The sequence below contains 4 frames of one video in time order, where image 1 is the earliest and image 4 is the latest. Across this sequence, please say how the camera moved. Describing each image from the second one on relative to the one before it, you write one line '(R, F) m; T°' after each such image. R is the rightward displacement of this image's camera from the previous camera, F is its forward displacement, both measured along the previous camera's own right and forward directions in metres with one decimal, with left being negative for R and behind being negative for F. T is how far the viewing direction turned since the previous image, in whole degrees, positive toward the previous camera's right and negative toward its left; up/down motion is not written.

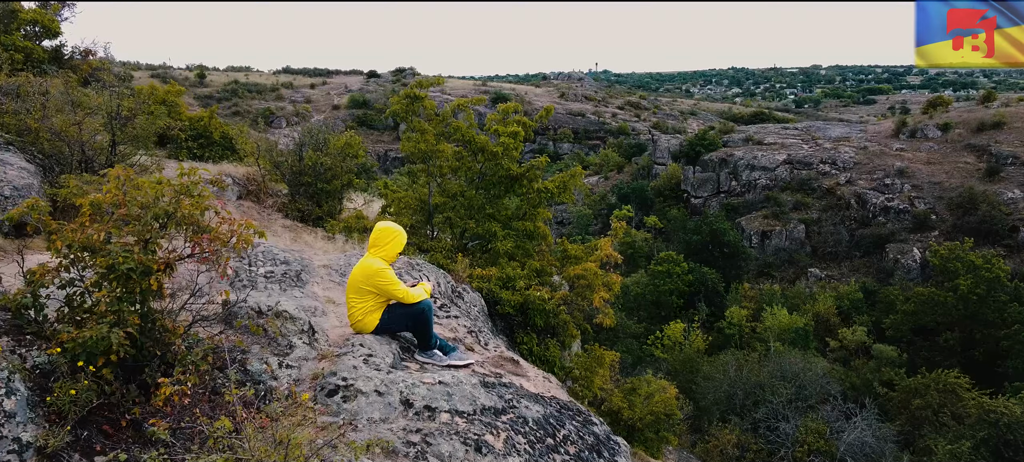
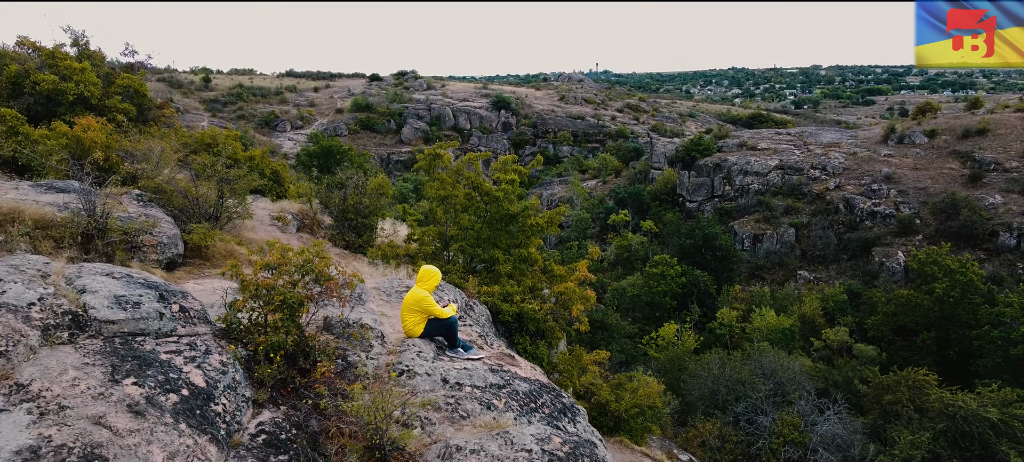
(0.0, -0.9) m; 0°
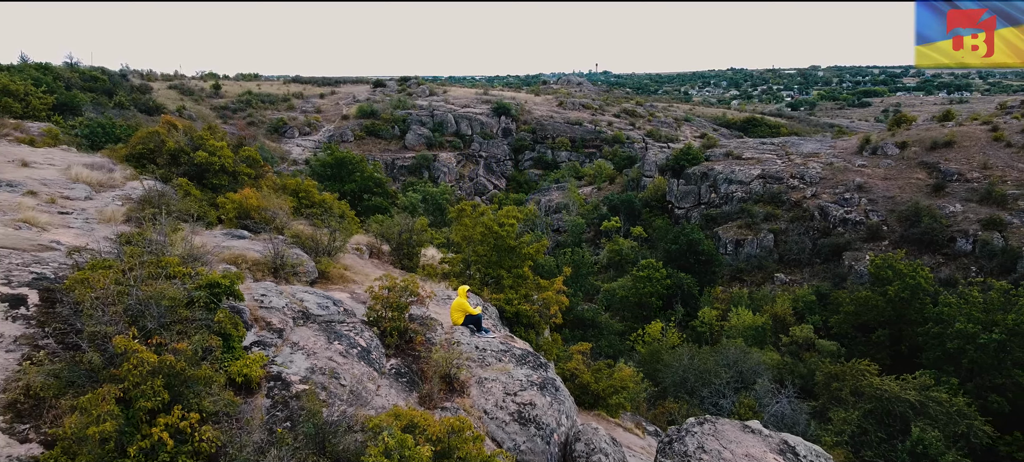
(0.0, -2.1) m; 0°
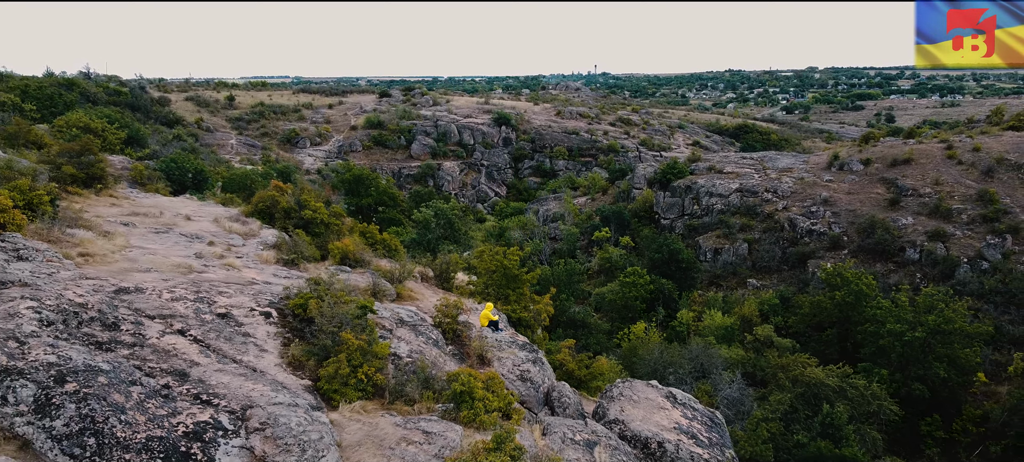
(-0.1, -3.1) m; 0°
